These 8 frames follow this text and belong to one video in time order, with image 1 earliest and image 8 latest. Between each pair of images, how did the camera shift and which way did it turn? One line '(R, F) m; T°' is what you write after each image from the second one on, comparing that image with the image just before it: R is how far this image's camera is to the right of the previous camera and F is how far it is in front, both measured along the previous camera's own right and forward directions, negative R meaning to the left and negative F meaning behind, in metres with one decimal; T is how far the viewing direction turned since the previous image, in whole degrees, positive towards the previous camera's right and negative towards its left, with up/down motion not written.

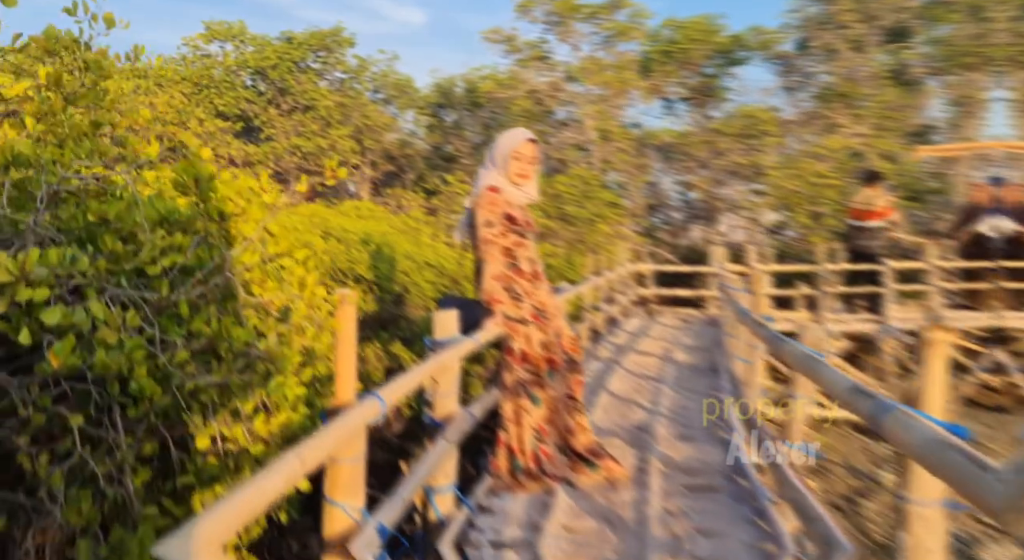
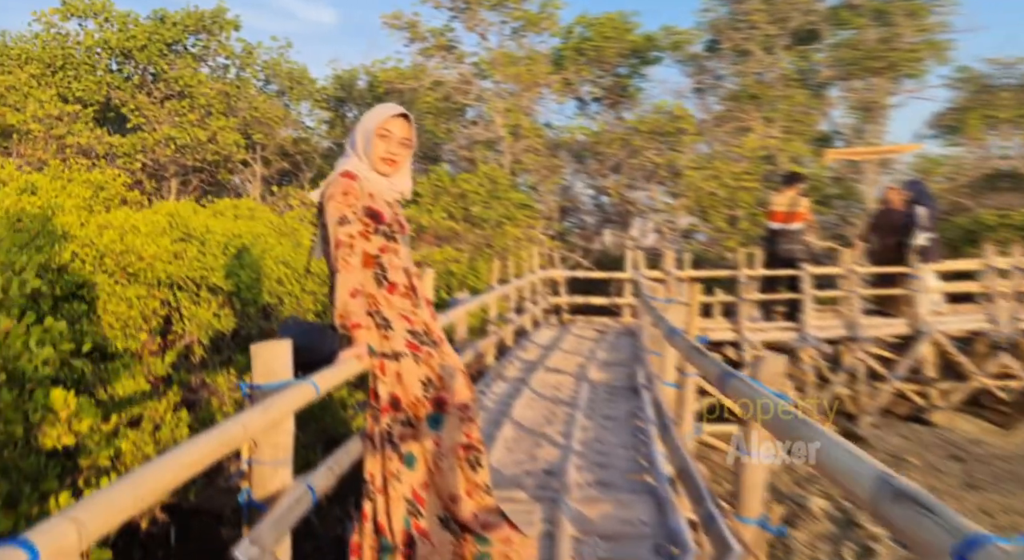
(+0.2, +1.0) m; +7°
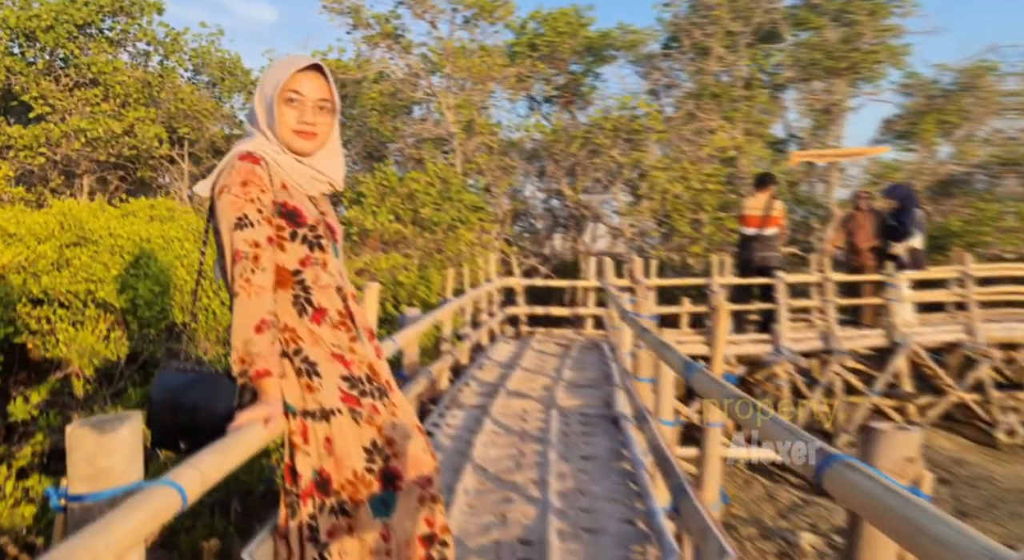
(-0.1, +0.9) m; +4°
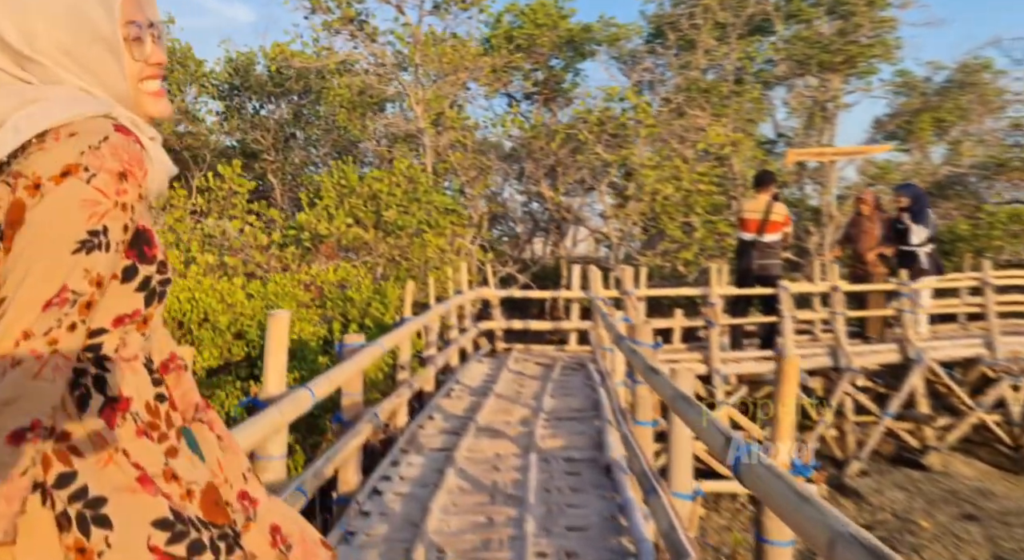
(+0.1, +1.0) m; +2°
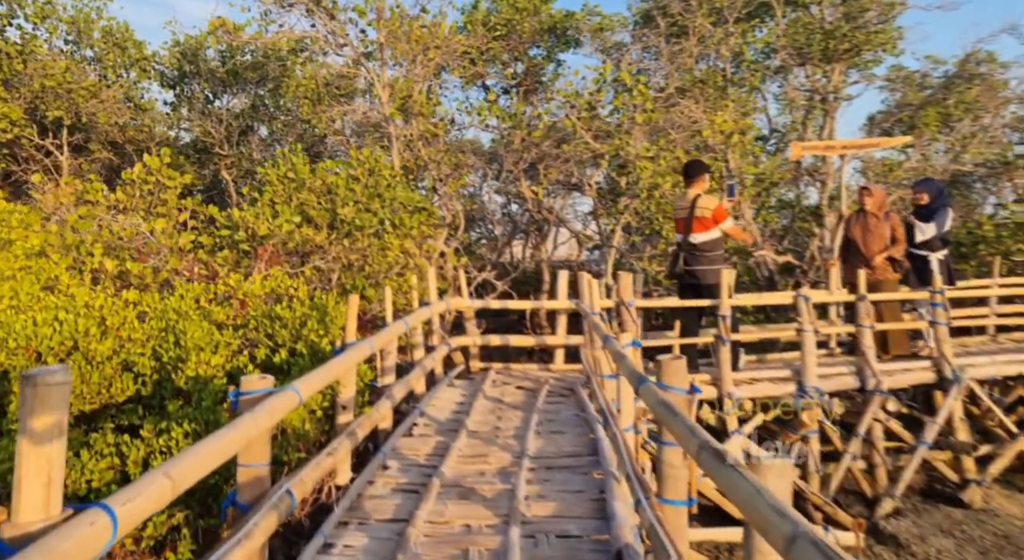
(0.0, +1.2) m; +2°
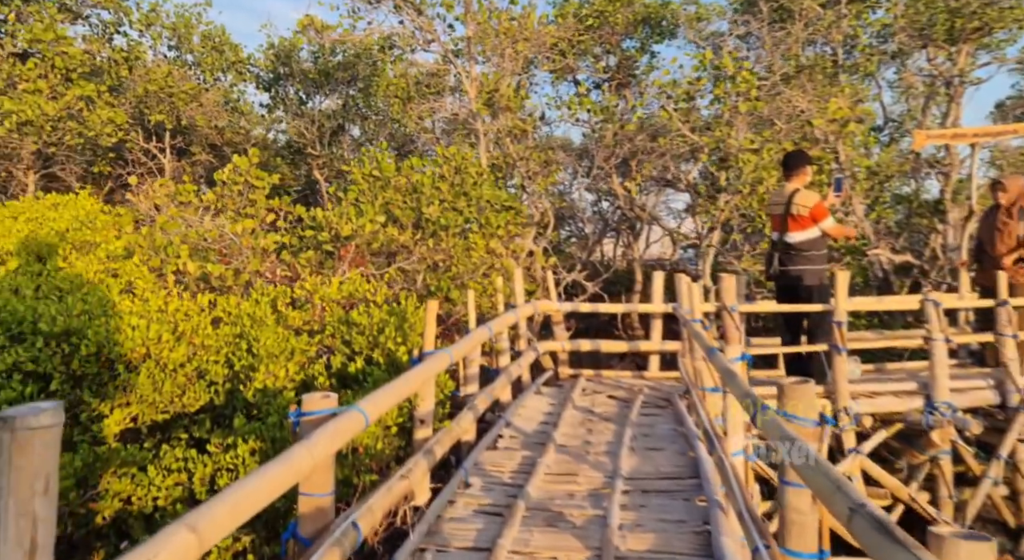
(0.0, +0.4) m; -7°
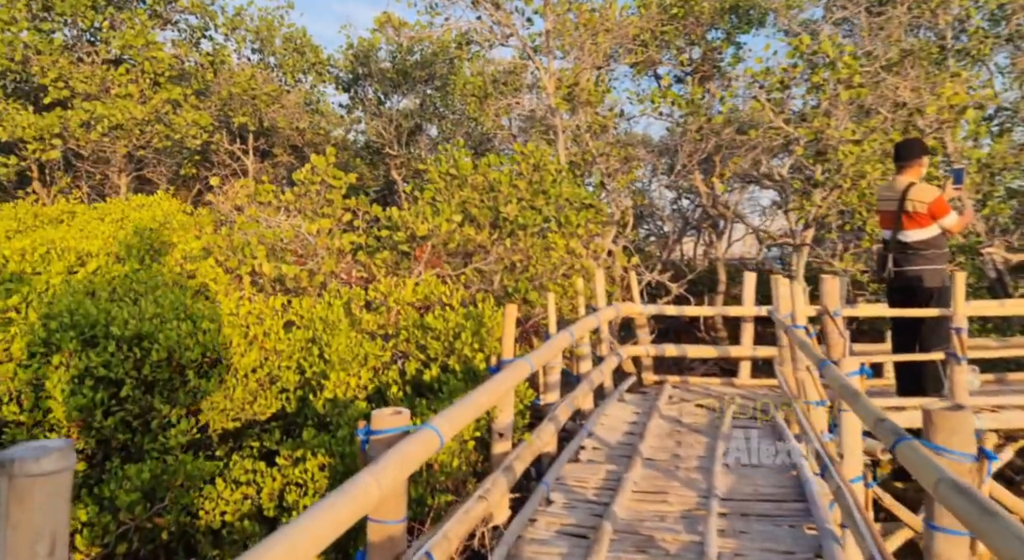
(-0.1, +0.3) m; -6°
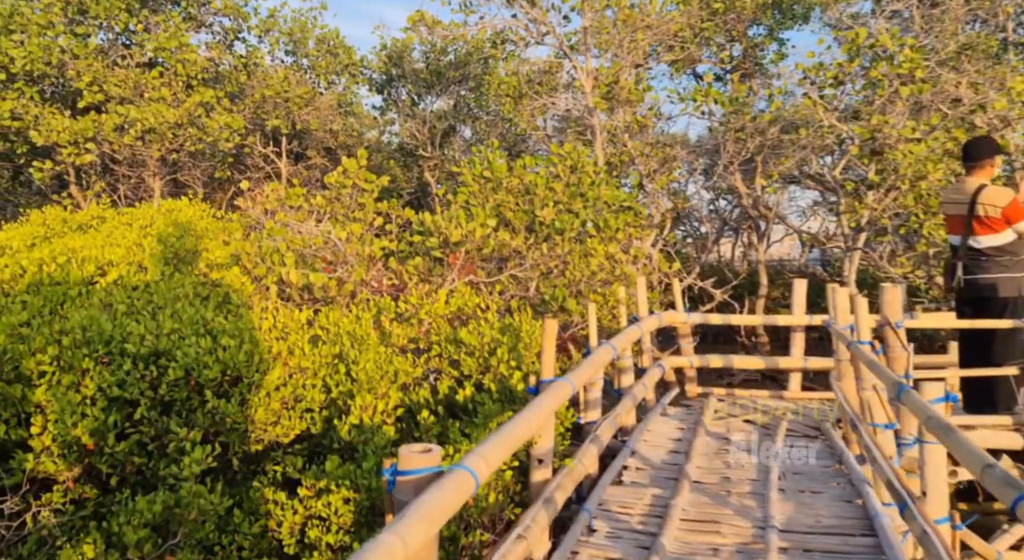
(0.0, +0.3) m; -3°
